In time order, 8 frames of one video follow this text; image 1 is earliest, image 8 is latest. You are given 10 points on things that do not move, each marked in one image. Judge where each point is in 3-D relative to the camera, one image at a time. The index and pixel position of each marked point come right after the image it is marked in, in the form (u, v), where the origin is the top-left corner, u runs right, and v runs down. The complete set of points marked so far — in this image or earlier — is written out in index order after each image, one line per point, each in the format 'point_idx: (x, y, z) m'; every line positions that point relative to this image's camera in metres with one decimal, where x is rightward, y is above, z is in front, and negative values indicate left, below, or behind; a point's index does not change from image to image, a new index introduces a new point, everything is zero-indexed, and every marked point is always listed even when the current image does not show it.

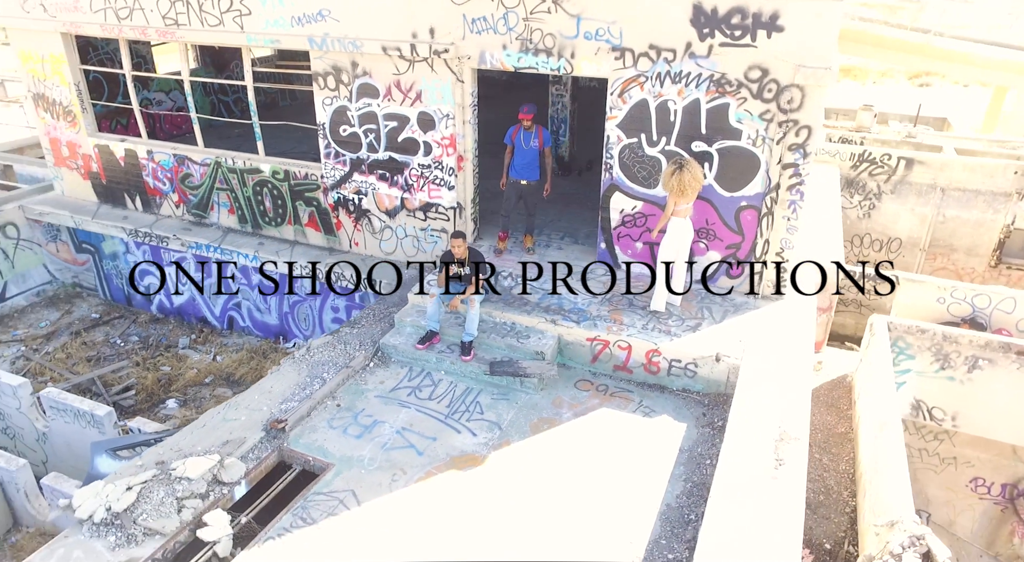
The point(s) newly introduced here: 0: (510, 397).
0: (-0.1, -1.1, +6.4) m
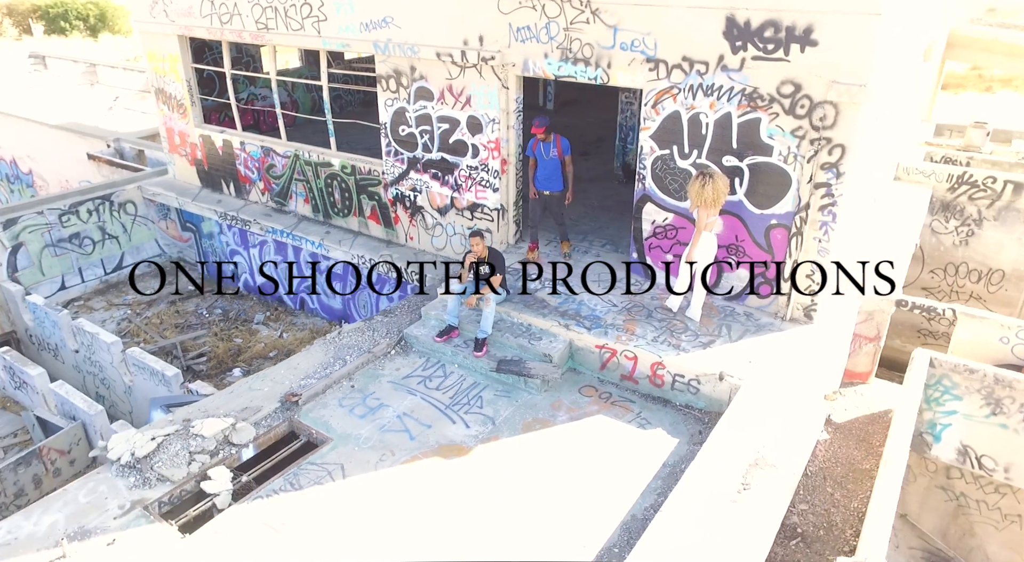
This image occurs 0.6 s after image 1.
0: (0.0, -1.1, +6.6) m
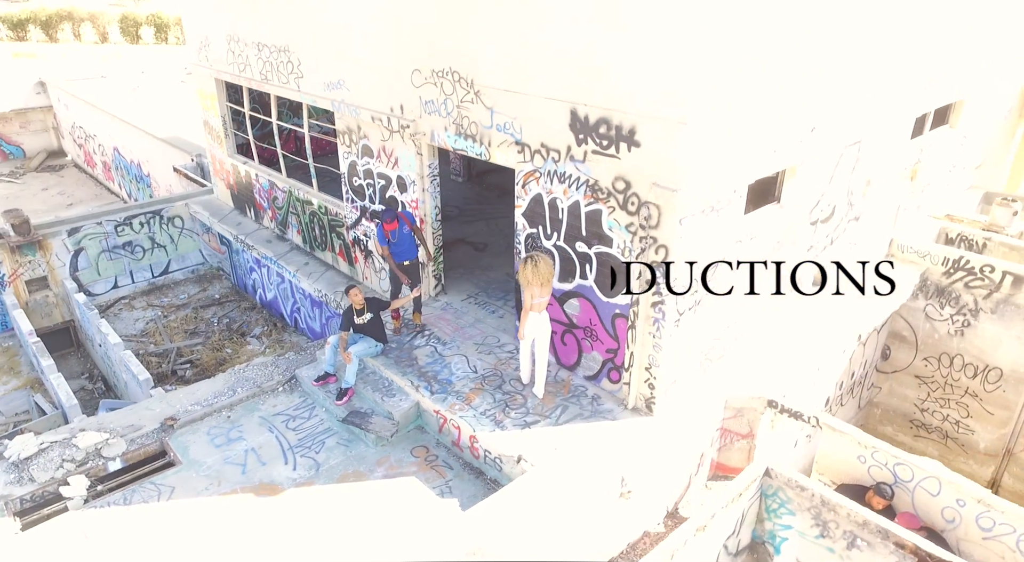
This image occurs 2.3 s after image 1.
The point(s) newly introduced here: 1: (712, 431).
0: (-1.8, -1.8, +7.2) m
1: (+2.2, -1.7, +7.4) m
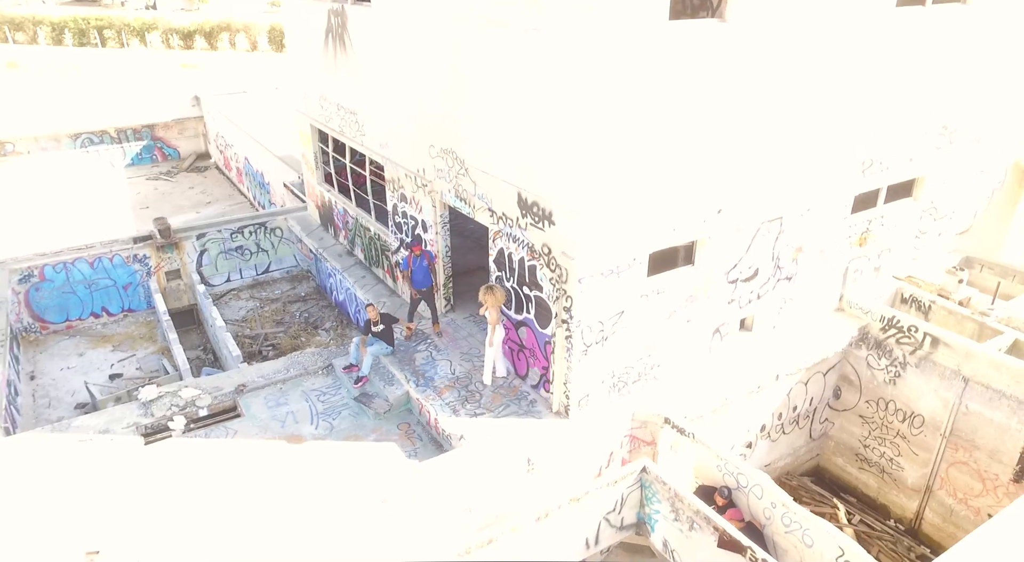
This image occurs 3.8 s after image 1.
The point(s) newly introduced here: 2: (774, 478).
0: (-2.3, -2.1, +10.1) m
1: (+1.6, -2.3, +9.7) m
2: (+4.9, -3.7, +12.4) m
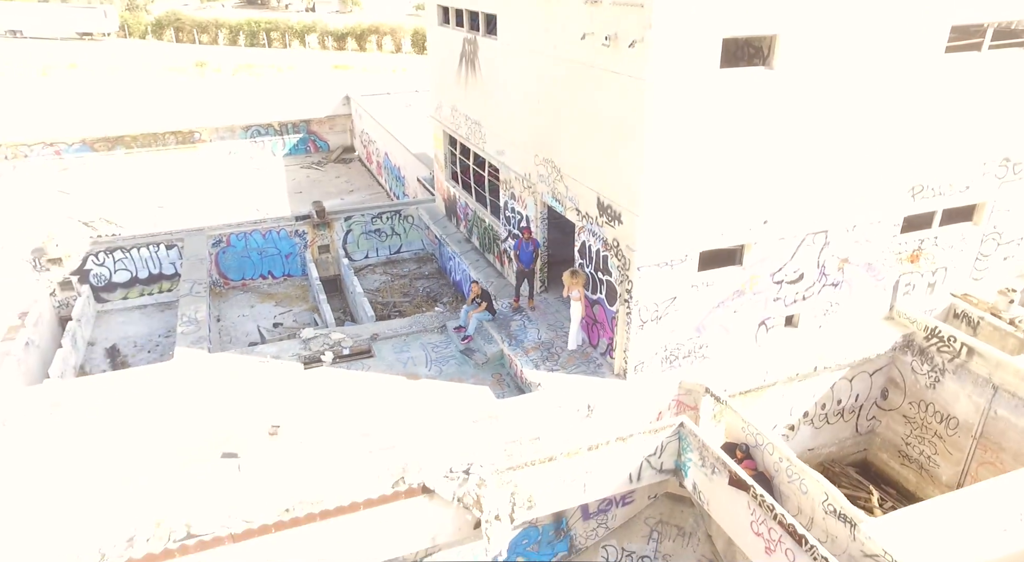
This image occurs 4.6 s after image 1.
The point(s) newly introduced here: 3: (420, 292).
0: (-1.0, -1.6, +12.9) m
1: (+2.8, -2.1, +11.8) m
2: (+6.4, -3.8, +14.0) m
3: (-2.6, -0.3, +19.2) m
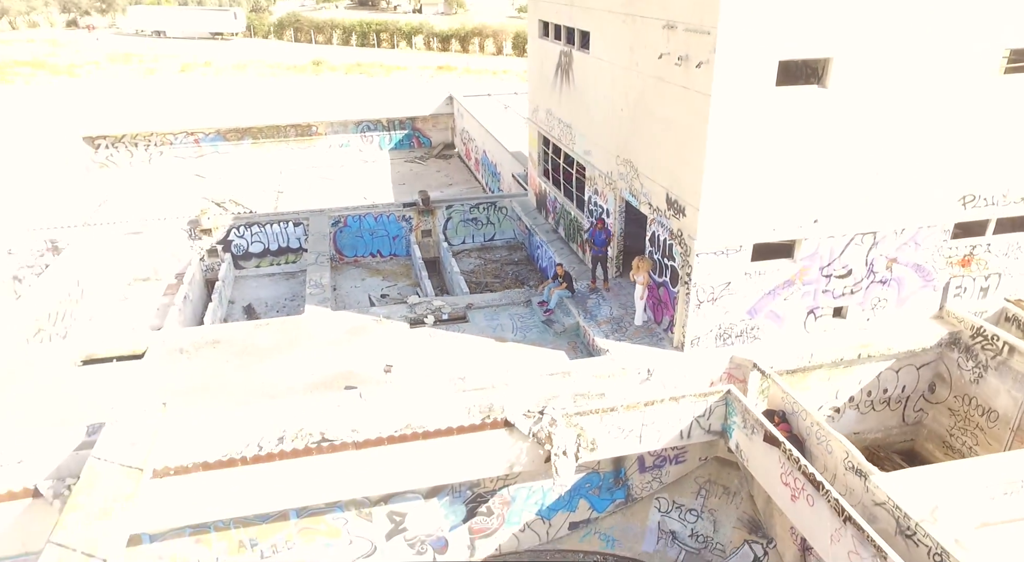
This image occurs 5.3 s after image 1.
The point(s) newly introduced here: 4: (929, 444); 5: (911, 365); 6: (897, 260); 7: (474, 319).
0: (+0.7, -1.2, +15.1) m
1: (+4.3, -1.9, +13.5) m
2: (+8.0, -3.8, +15.2) m
3: (-0.1, +0.2, +21.5) m
4: (+9.5, -3.7, +15.2) m
5: (+8.6, -1.8, +14.4) m
6: (+7.9, +0.4, +13.6) m
7: (-0.9, -0.9, +15.8) m
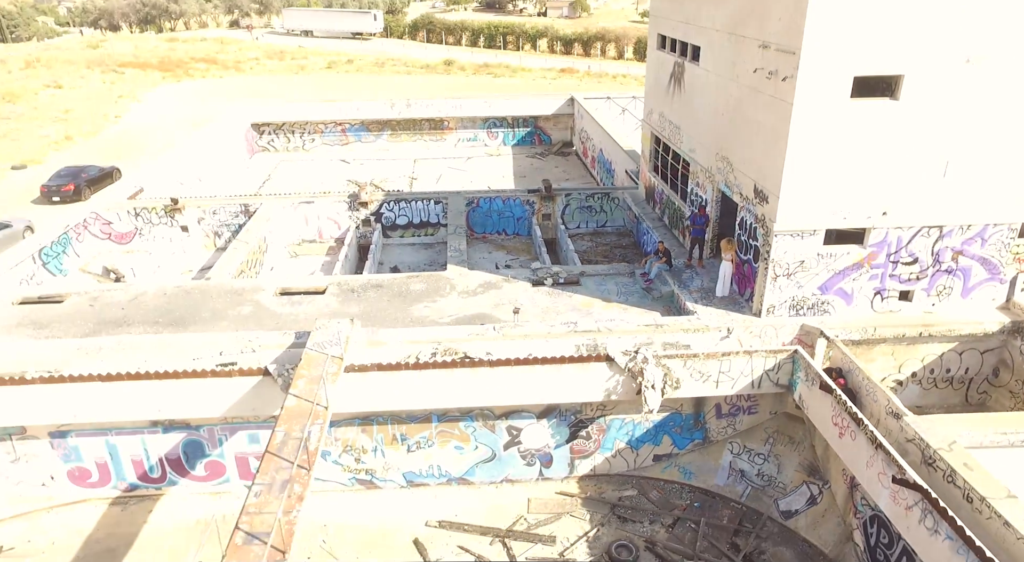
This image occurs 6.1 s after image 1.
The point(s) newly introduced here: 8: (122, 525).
0: (+3.5, -0.5, +18.0) m
1: (+6.8, -1.4, +15.9) m
2: (+10.6, -3.6, +17.0) m
3: (+3.8, +0.9, +24.5) m
4: (+12.0, -3.6, +16.8) m
5: (+11.2, -1.6, +16.1) m
6: (+10.5, +0.7, +15.4) m
7: (+2.1, -0.1, +19.0) m
8: (-9.9, -6.2, +17.0) m
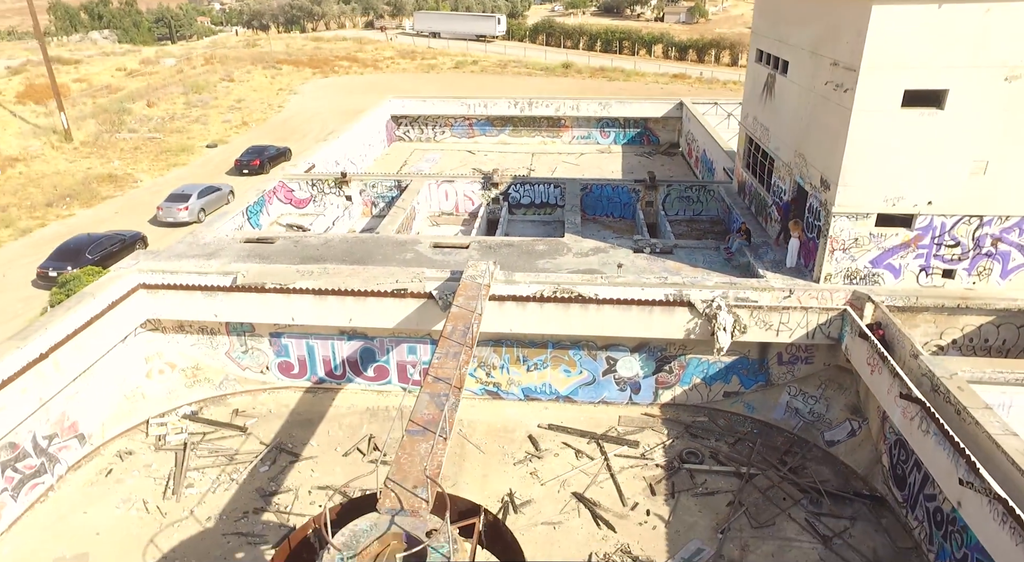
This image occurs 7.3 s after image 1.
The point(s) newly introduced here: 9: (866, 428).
0: (+7.0, +0.5, +22.1) m
1: (+9.9, -0.7, +19.5) m
2: (+13.6, -3.1, +20.0) m
3: (+8.4, +1.8, +28.4) m
4: (+15.0, -3.3, +19.6) m
5: (+14.2, -1.2, +19.0) m
6: (+13.6, +1.2, +18.4) m
7: (+5.8, +1.0, +23.2) m
8: (-6.8, -4.3, +23.0) m
9: (+10.0, -4.2, +18.8) m
